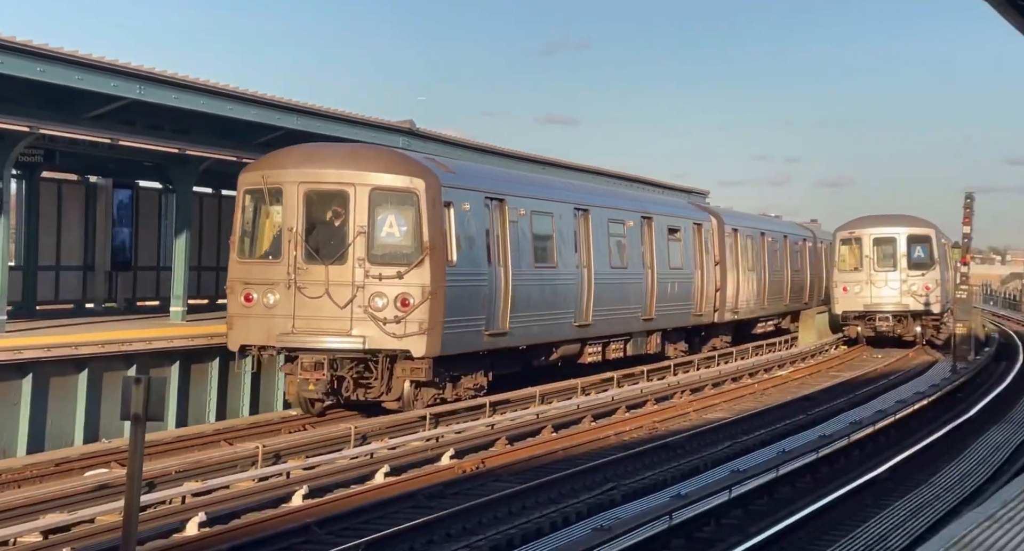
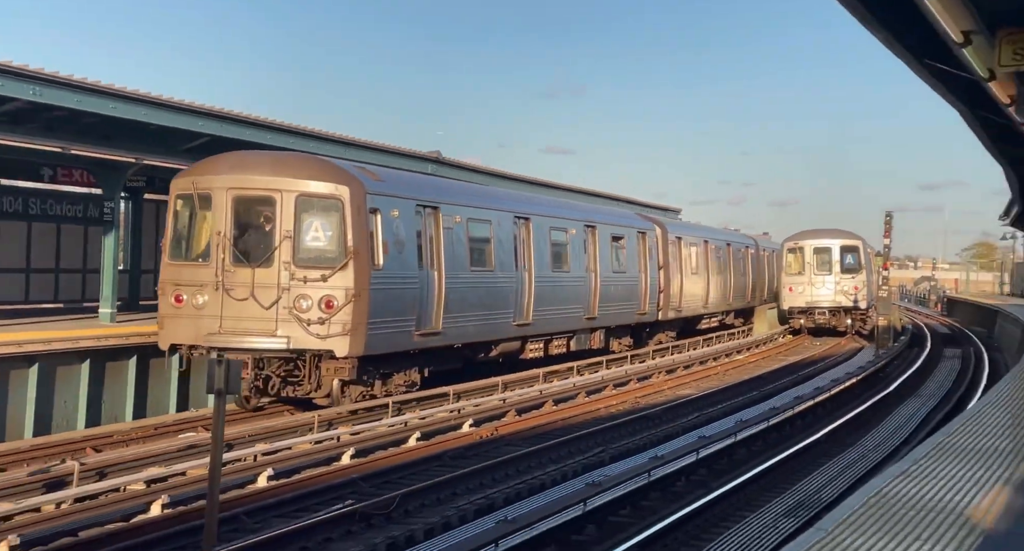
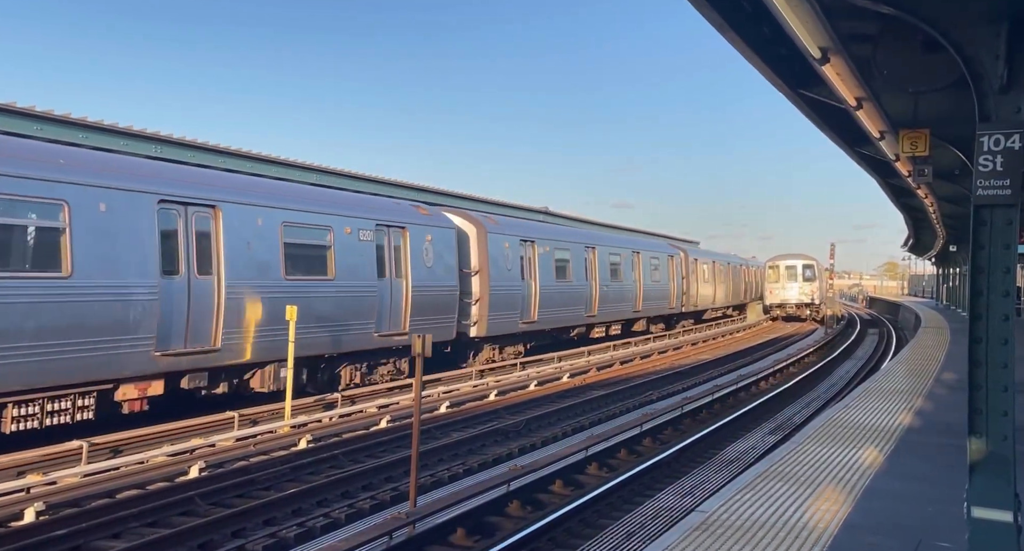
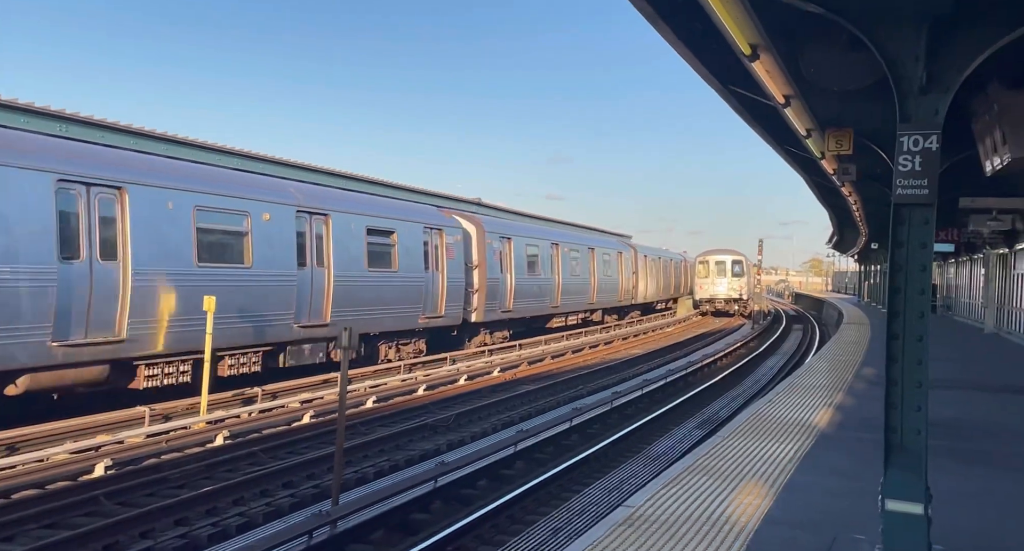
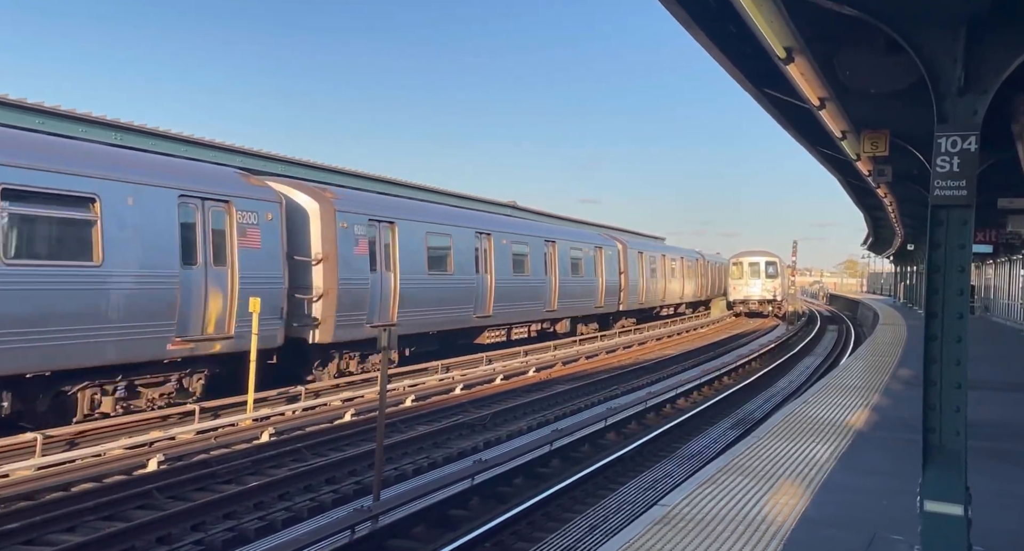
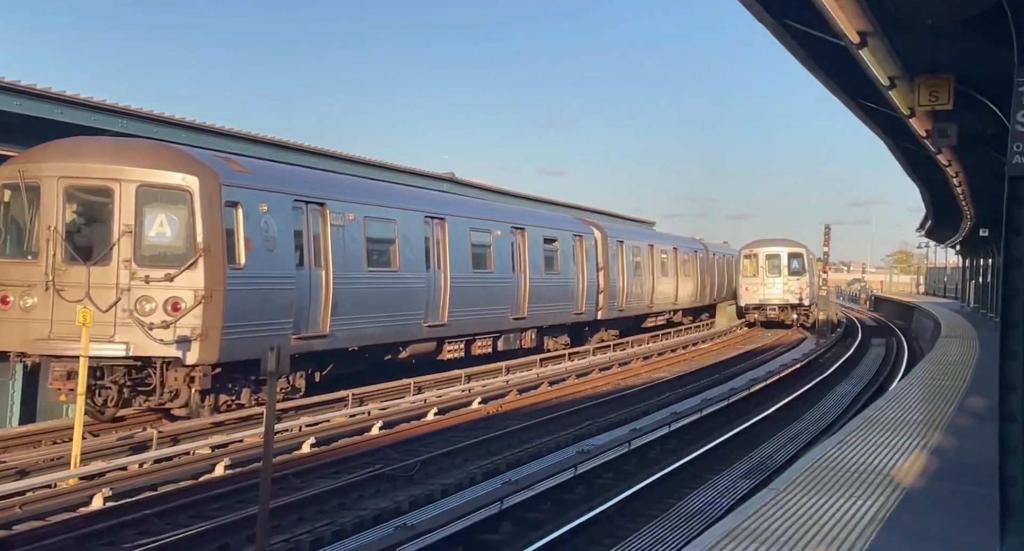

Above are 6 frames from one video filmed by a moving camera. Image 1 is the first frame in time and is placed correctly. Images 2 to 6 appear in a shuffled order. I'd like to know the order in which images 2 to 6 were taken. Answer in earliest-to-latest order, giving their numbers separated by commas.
2, 6, 4, 5, 3
